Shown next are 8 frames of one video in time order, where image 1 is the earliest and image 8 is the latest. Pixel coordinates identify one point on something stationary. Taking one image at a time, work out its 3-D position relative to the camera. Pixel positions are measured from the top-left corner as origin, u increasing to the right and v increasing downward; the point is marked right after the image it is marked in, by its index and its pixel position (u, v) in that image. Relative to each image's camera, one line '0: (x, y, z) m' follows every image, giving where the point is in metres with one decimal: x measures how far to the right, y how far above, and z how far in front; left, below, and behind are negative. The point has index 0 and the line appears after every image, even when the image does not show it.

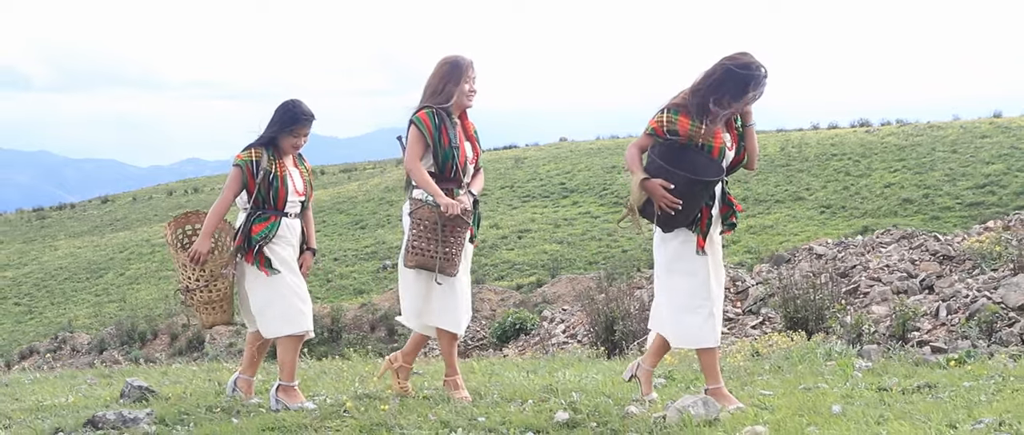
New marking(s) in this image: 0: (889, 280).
0: (+3.5, -0.6, +8.1) m
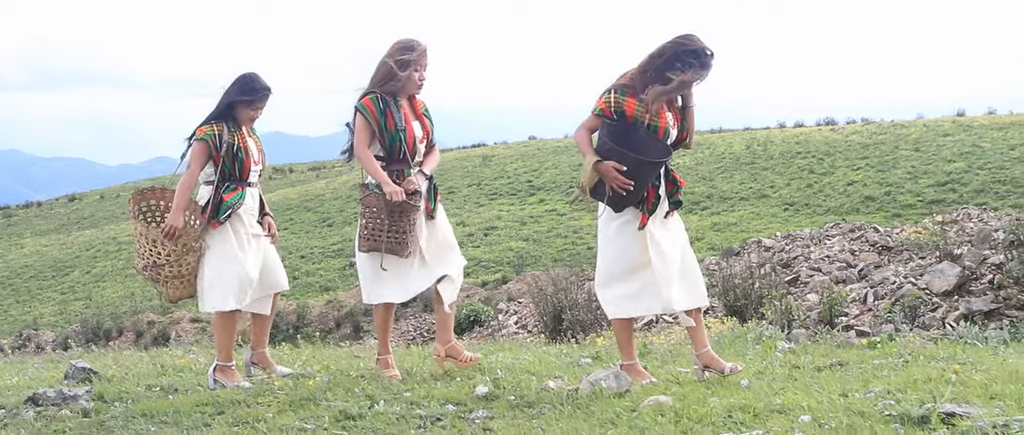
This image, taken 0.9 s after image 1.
0: (+3.0, -0.5, +8.4) m
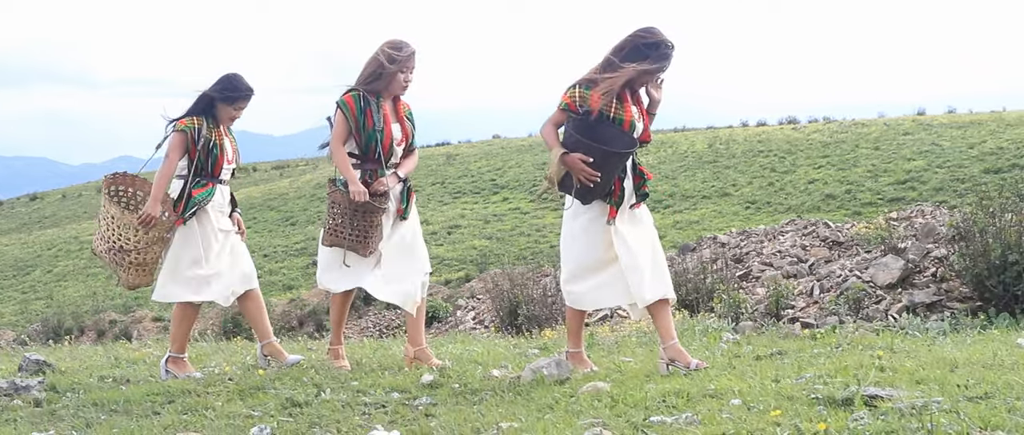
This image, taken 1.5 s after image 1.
0: (+2.6, -0.5, +8.7) m
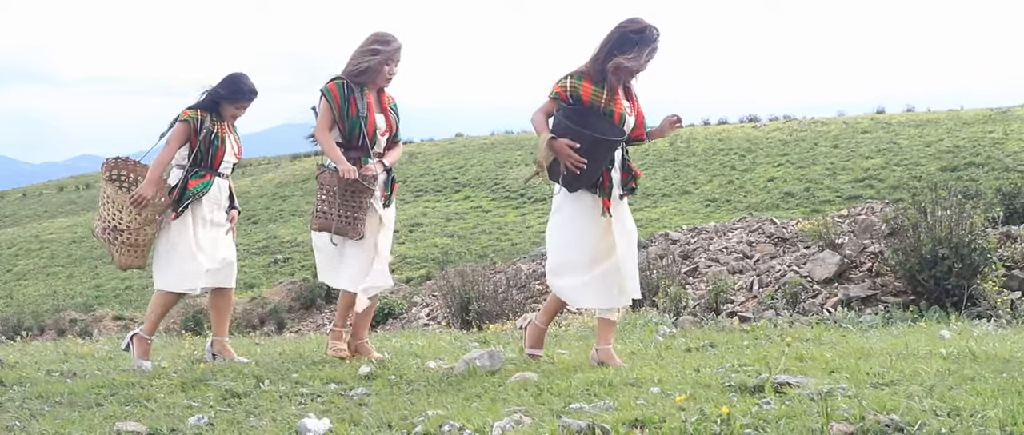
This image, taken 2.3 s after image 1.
0: (+2.2, -0.4, +8.9) m
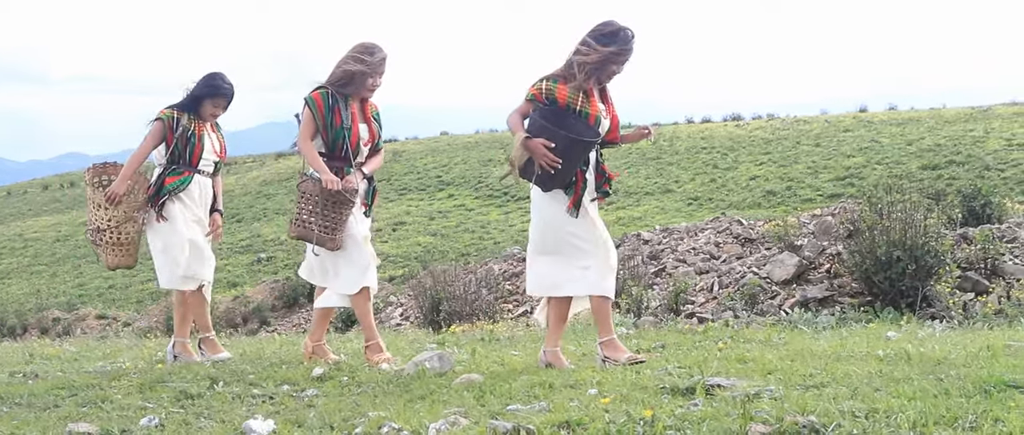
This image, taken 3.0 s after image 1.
0: (+1.9, -0.5, +9.1) m
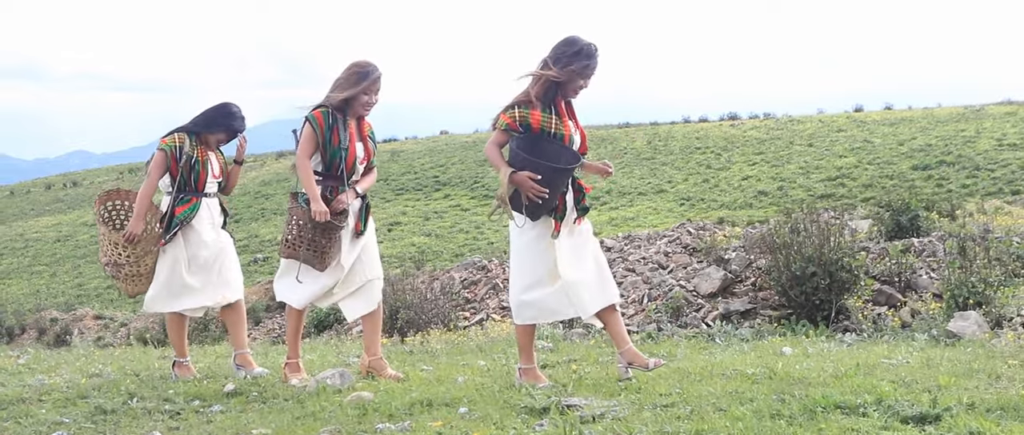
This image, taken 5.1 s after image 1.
0: (+1.4, -0.6, +9.5) m
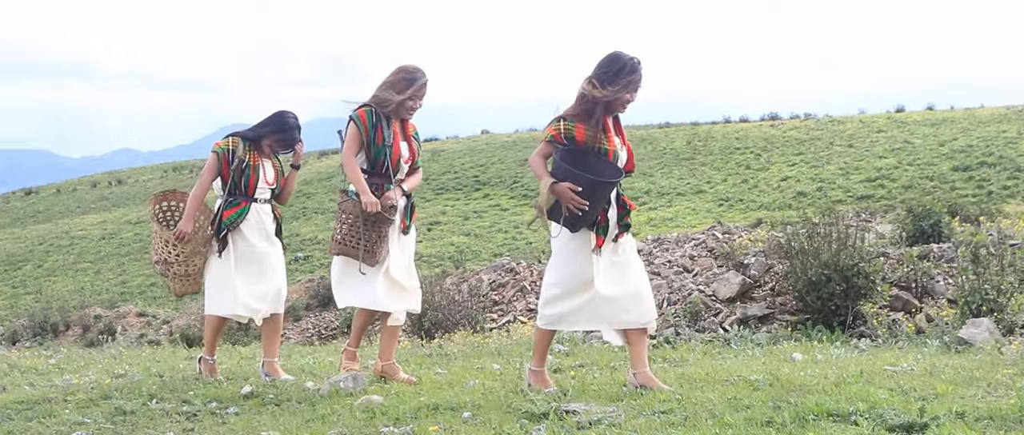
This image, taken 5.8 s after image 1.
0: (+1.6, -0.6, +9.6) m
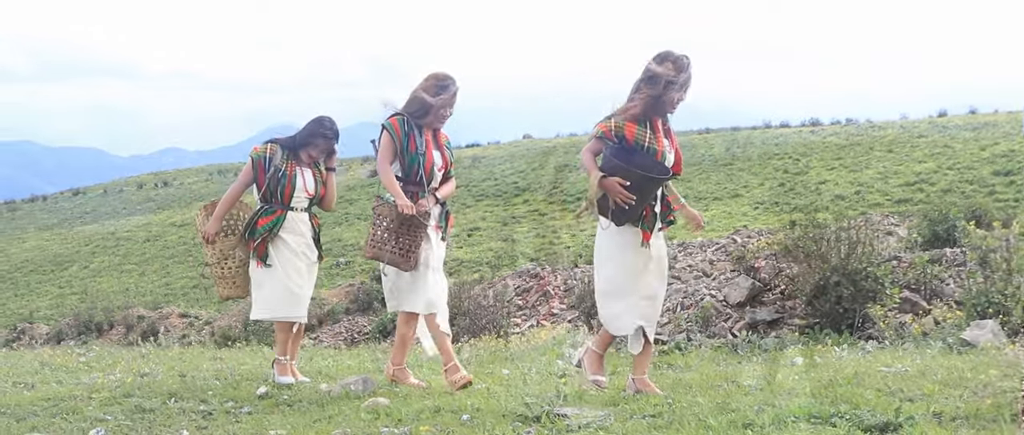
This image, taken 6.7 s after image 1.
0: (+1.9, -0.7, +9.8) m
